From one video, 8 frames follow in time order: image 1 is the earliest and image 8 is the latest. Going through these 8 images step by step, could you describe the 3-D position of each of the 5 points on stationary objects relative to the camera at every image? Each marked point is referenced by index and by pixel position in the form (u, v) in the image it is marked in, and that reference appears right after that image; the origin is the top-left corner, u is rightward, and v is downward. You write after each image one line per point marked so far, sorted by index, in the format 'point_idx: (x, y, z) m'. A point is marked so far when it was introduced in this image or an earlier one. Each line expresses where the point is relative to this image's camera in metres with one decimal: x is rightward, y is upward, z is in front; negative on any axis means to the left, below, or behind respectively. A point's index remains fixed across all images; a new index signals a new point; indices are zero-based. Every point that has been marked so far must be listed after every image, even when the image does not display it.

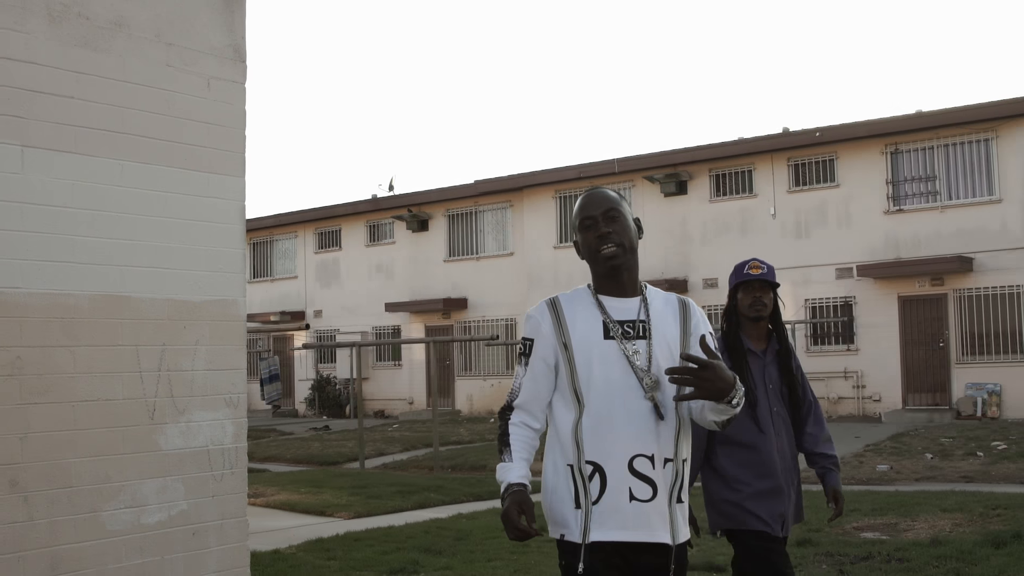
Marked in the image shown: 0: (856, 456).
0: (+3.3, -1.8, +12.8) m
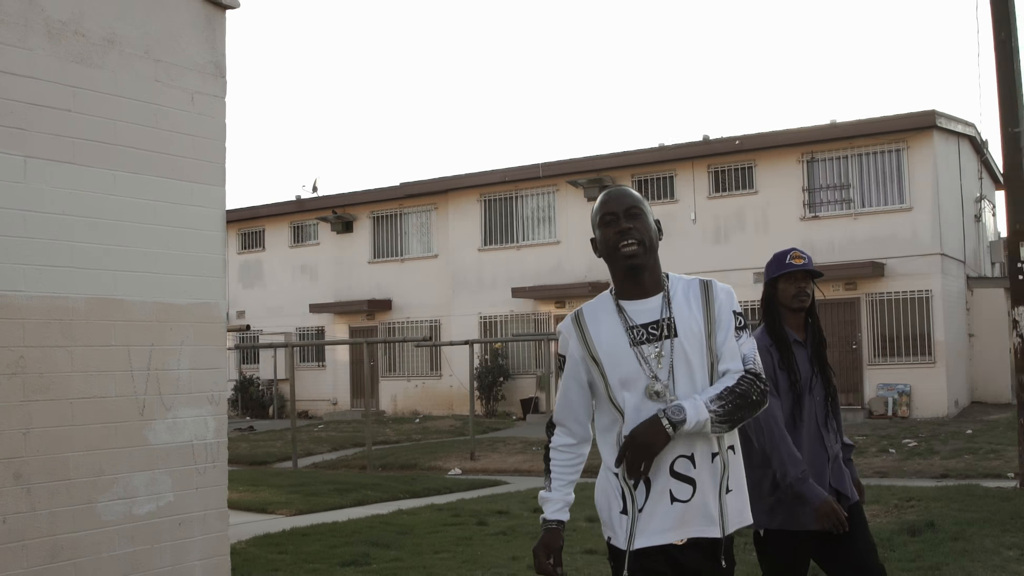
0: (+2.6, -1.9, +13.3) m
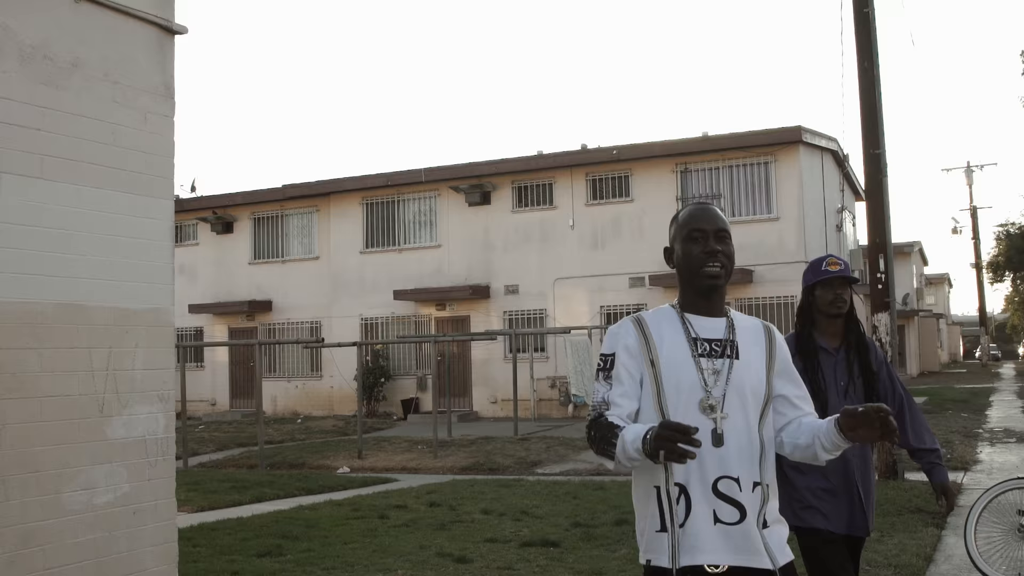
0: (+1.5, -1.9, +14.0) m
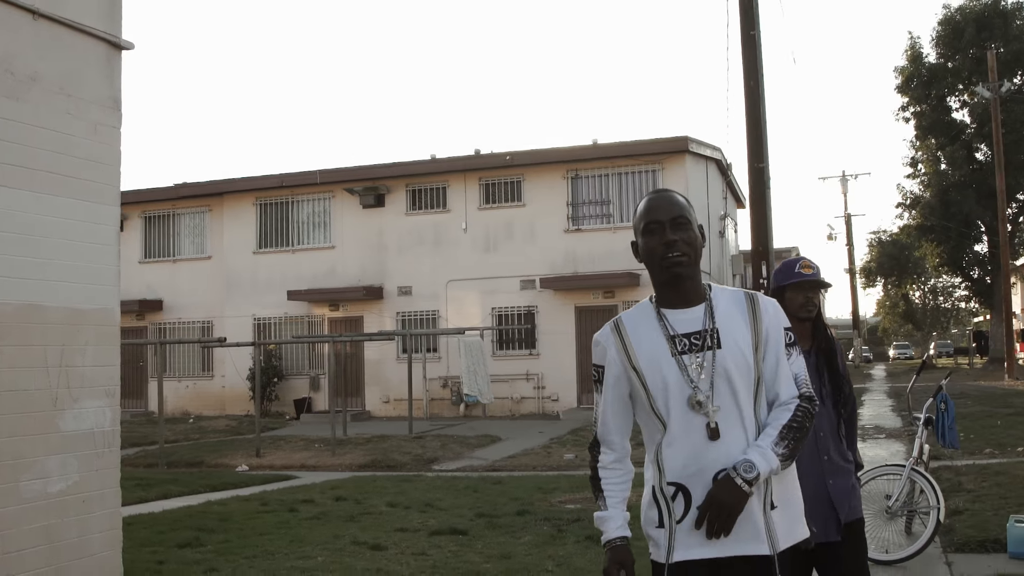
0: (+0.3, -2.0, +14.6) m
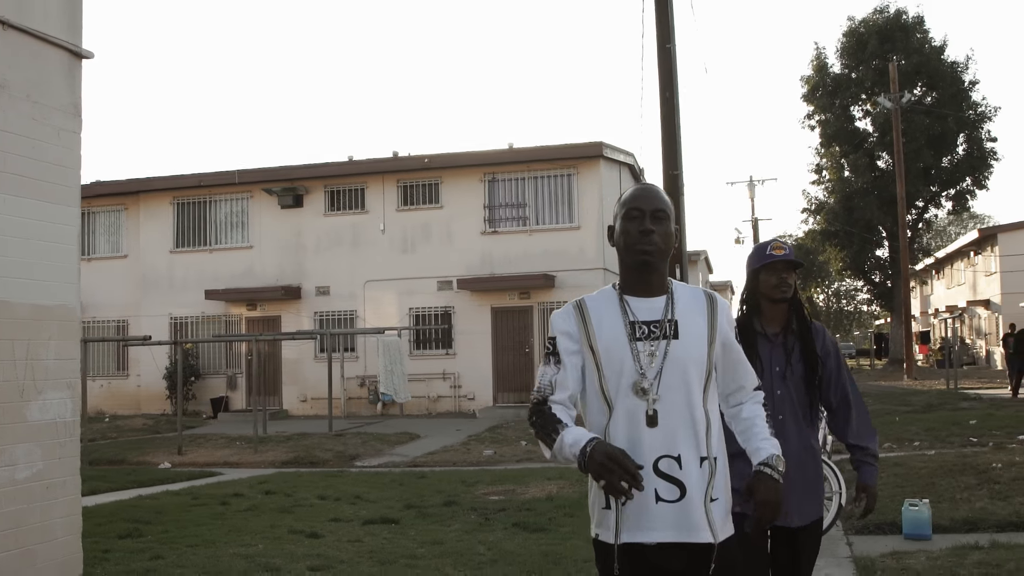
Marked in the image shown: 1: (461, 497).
0: (-0.6, -2.0, +15.0) m
1: (-0.4, -1.7, +10.5) m
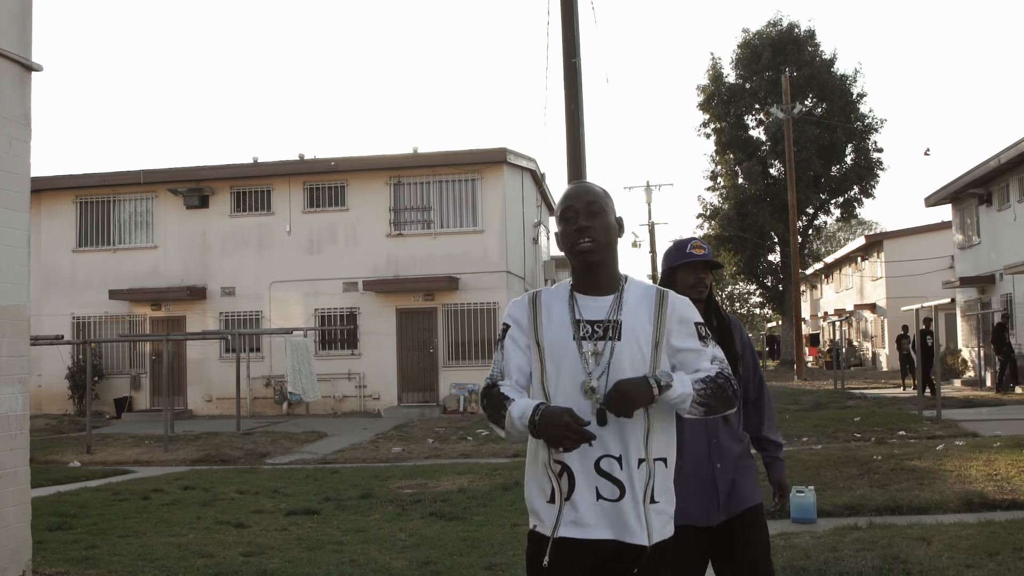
0: (-1.6, -2.0, +15.4) m
1: (-1.1, -1.7, +10.9) m
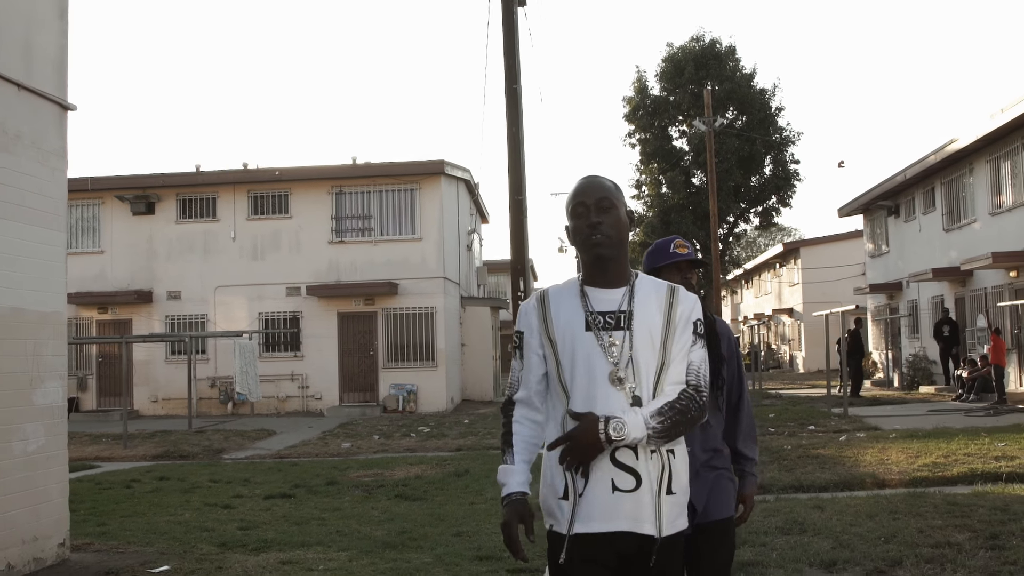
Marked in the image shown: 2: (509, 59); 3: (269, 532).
0: (-2.4, -2.1, +16.5) m
1: (-1.6, -1.7, +12.1) m
2: (0.0, +2.6, +14.9) m
3: (-1.5, -1.5, +8.2) m
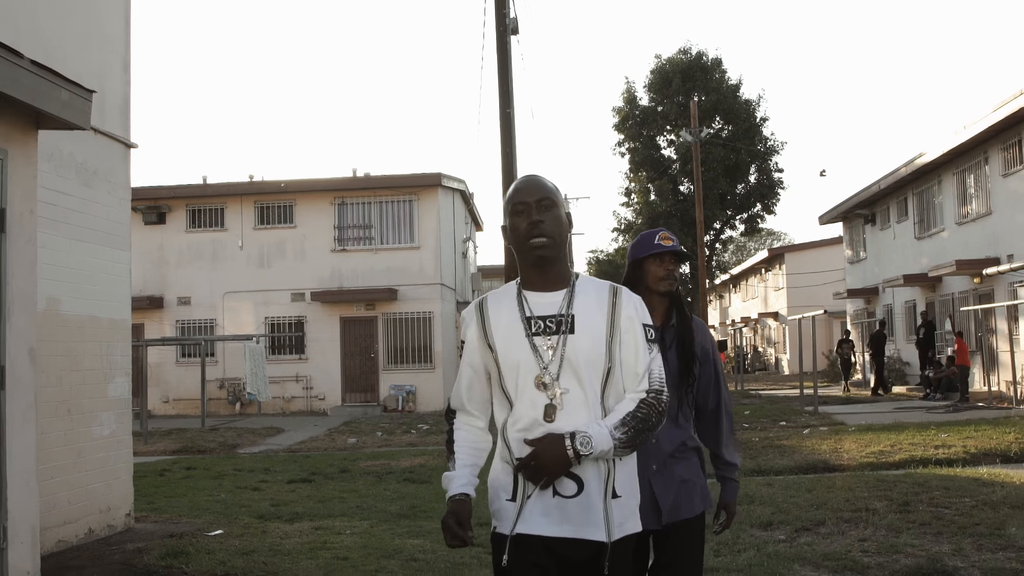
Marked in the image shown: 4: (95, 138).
0: (-2.4, -2.2, +17.8) m
1: (-1.6, -1.8, +13.4) m
2: (-0.1, +2.5, +16.2) m
3: (-1.6, -1.6, +9.5) m
4: (-2.6, +0.9, +8.2) m
